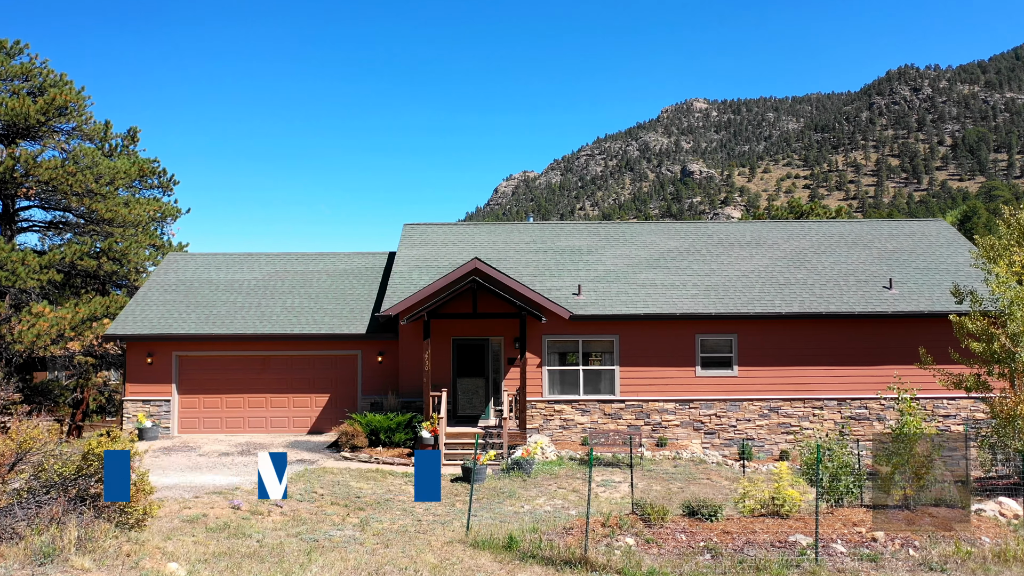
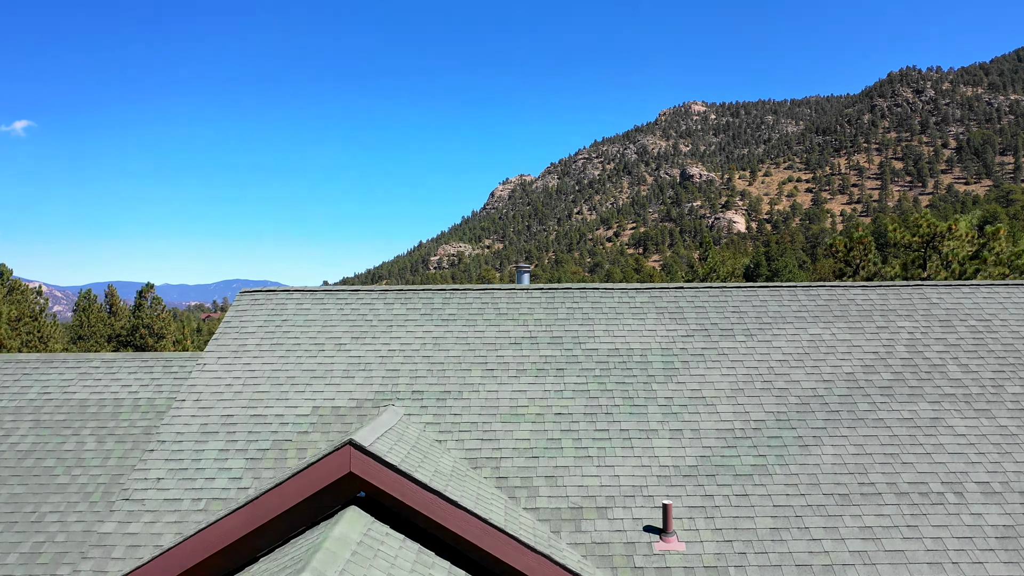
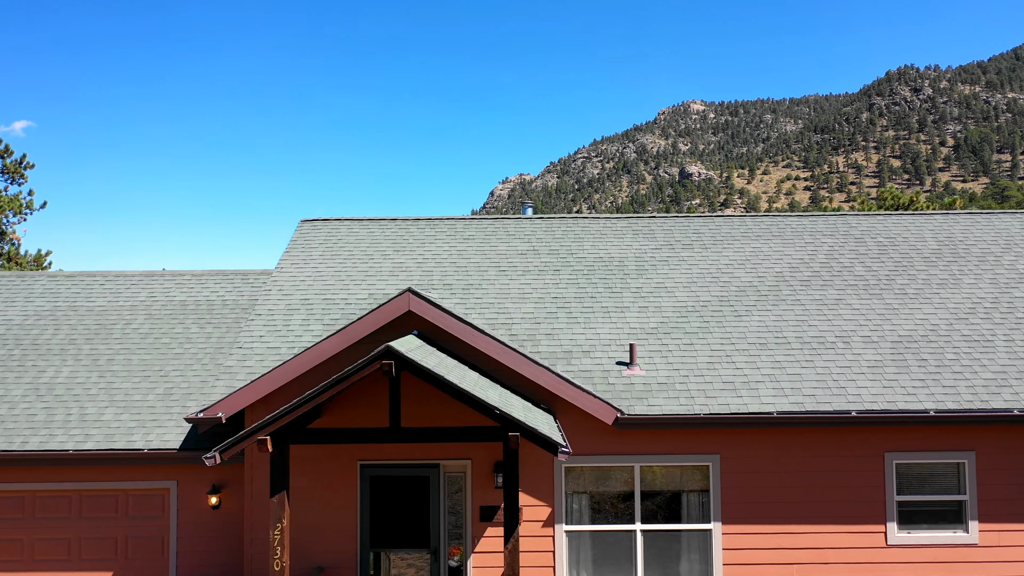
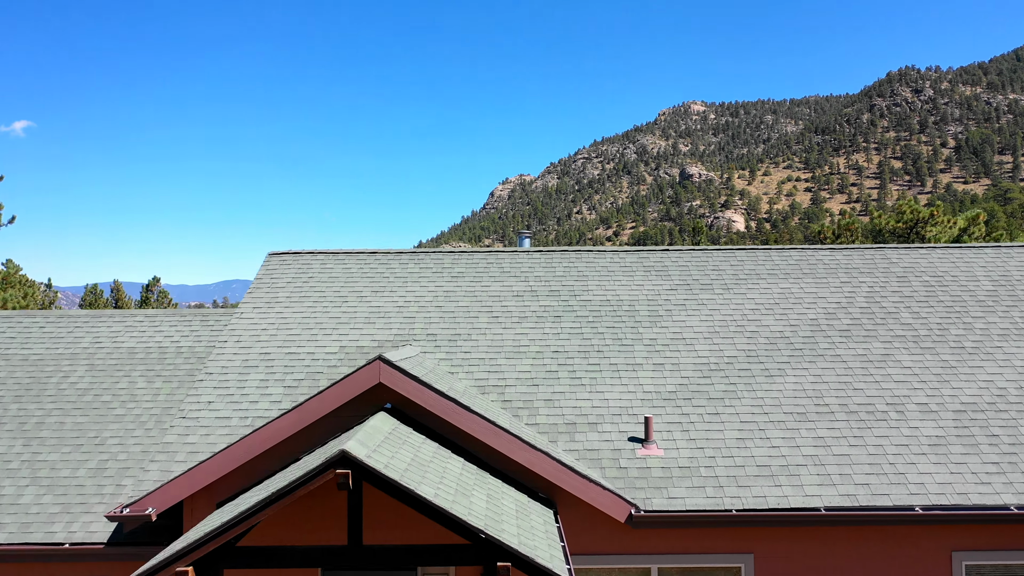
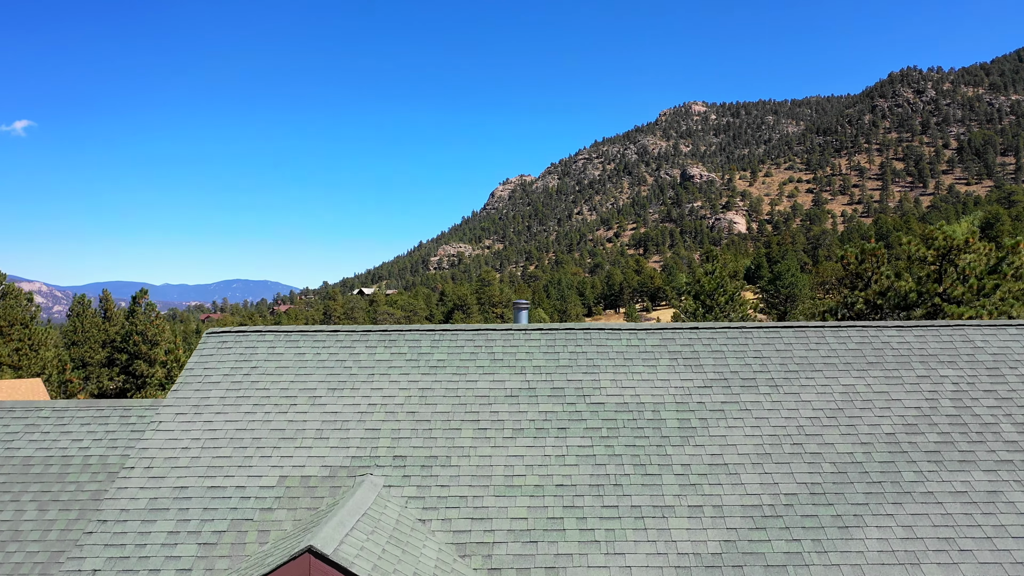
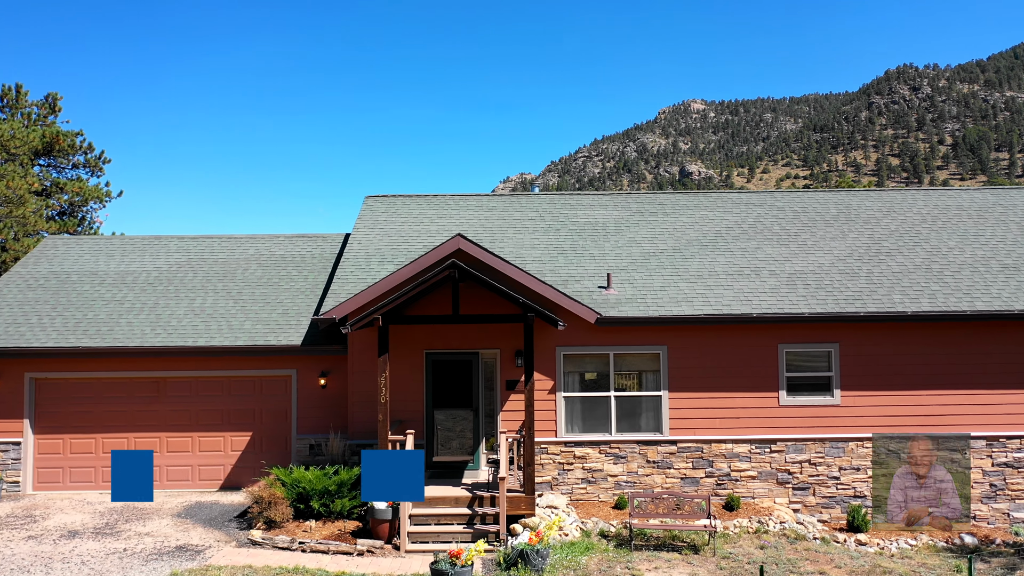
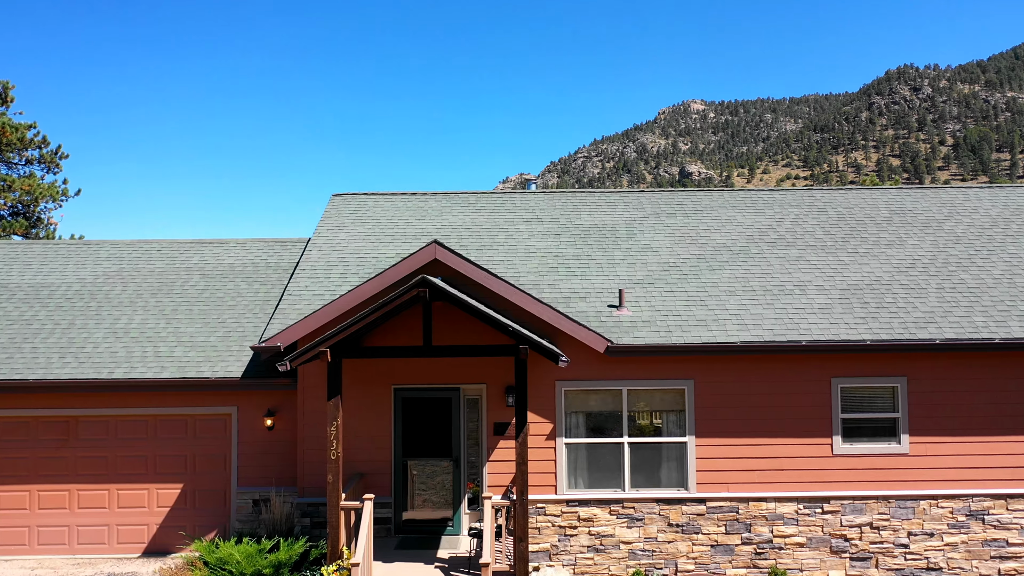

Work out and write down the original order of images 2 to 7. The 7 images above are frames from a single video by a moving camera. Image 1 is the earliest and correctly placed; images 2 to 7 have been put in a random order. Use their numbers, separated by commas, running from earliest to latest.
6, 7, 3, 4, 2, 5
